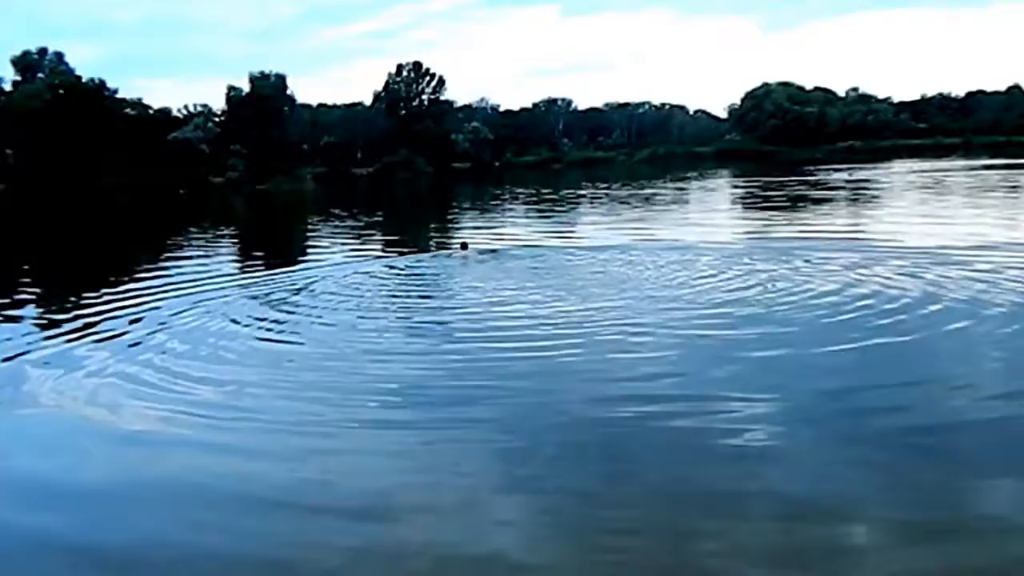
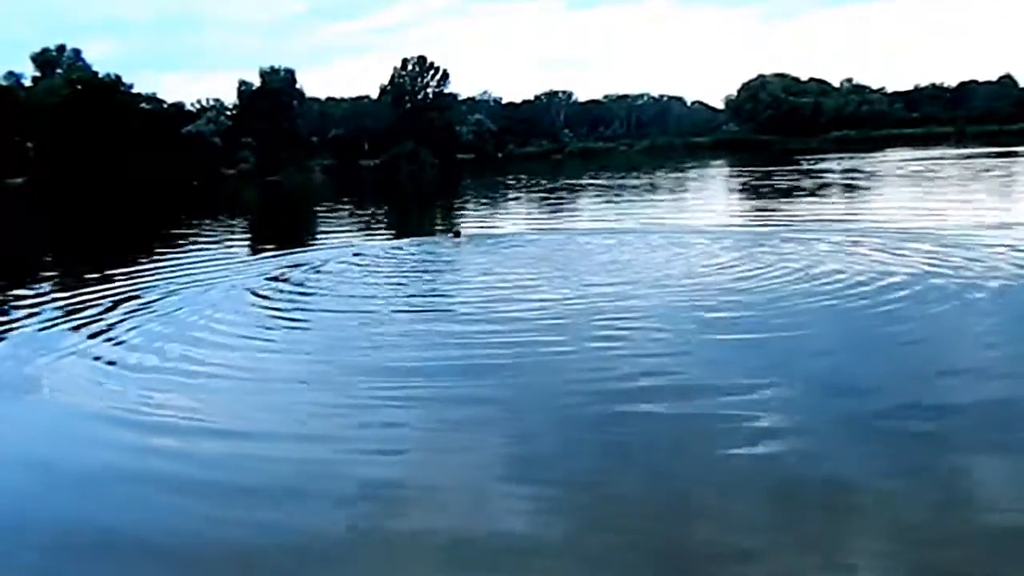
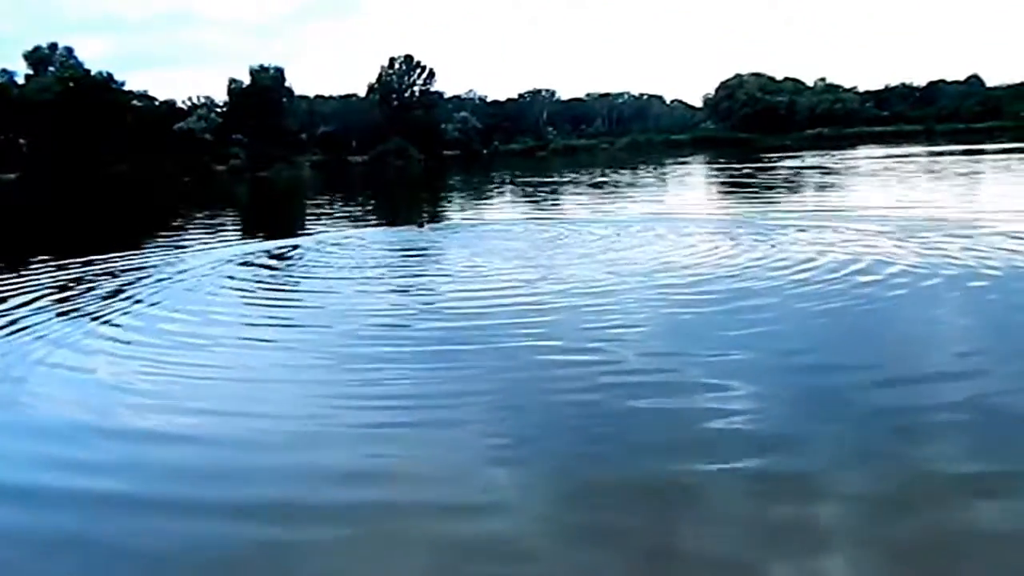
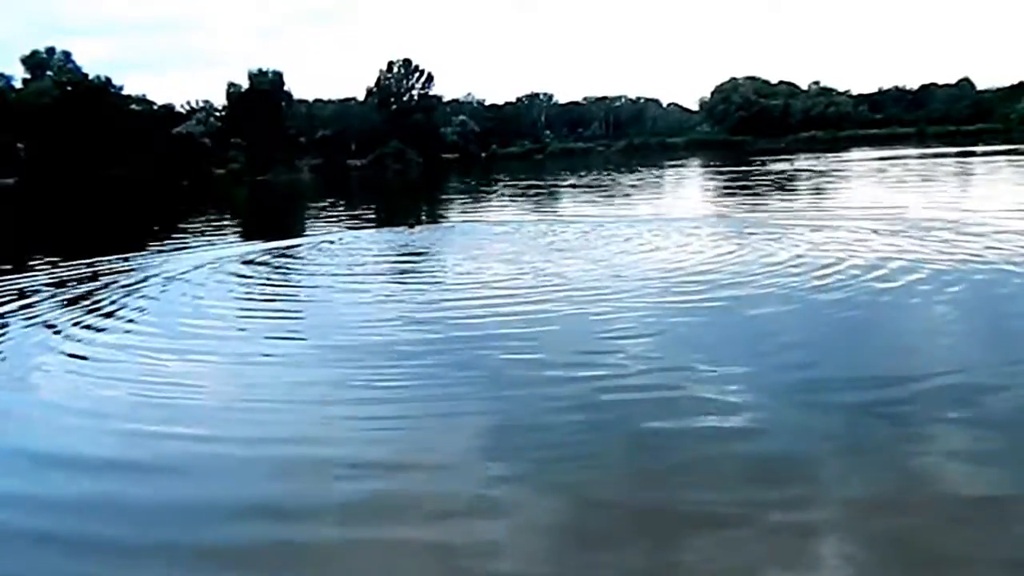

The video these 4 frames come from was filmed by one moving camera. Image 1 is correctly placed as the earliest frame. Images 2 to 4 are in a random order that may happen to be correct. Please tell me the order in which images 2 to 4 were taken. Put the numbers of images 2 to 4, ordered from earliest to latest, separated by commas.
2, 3, 4
